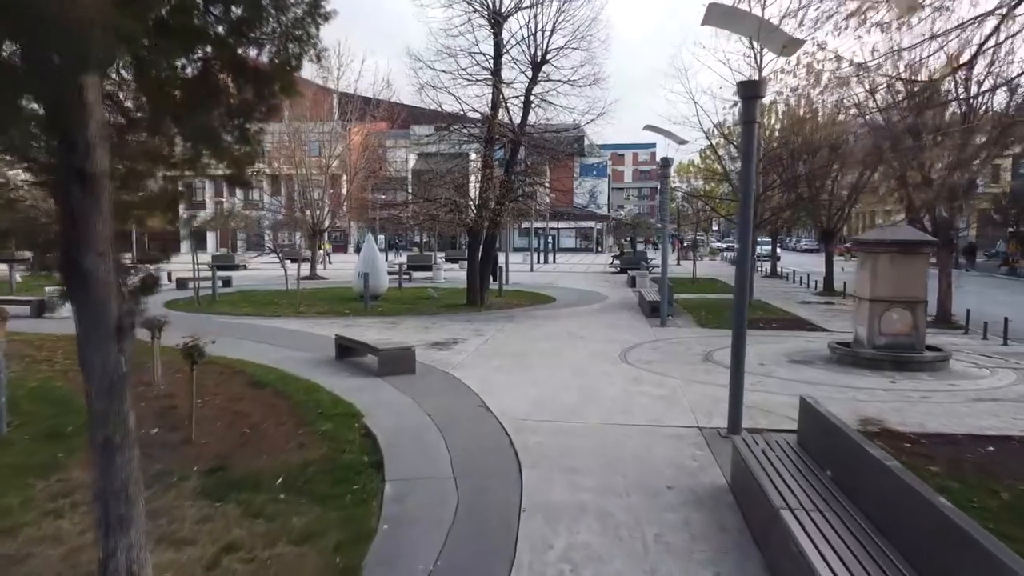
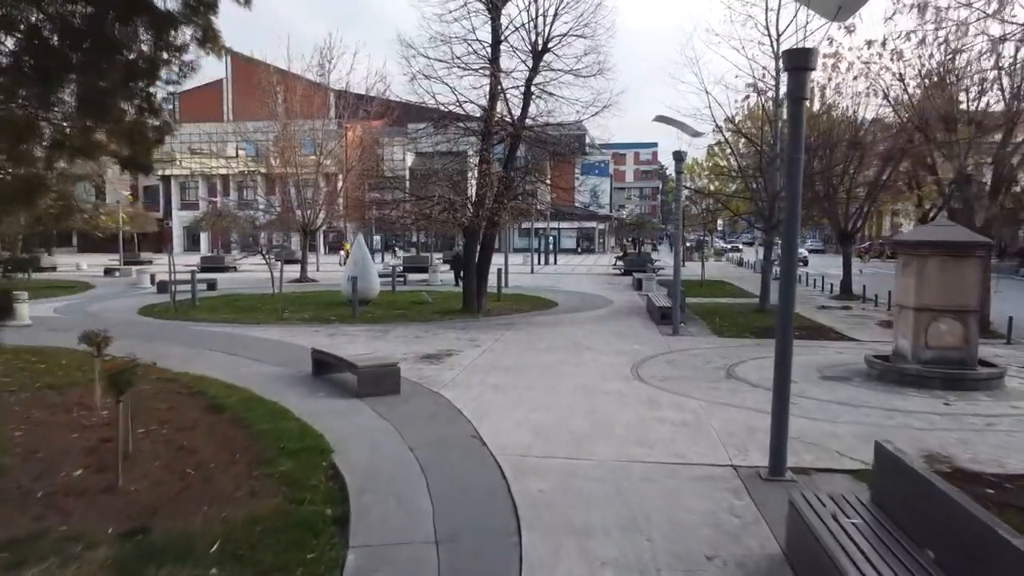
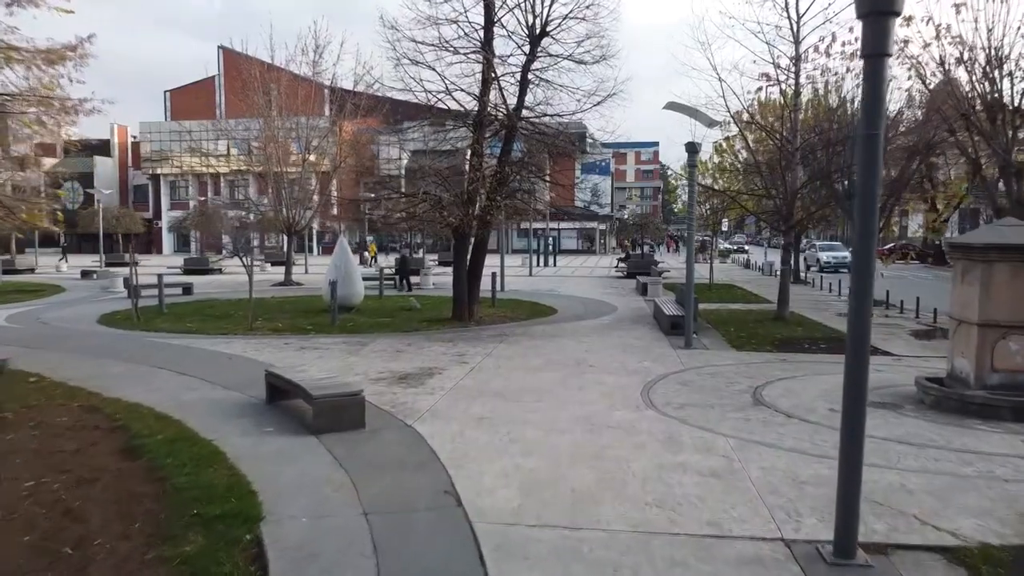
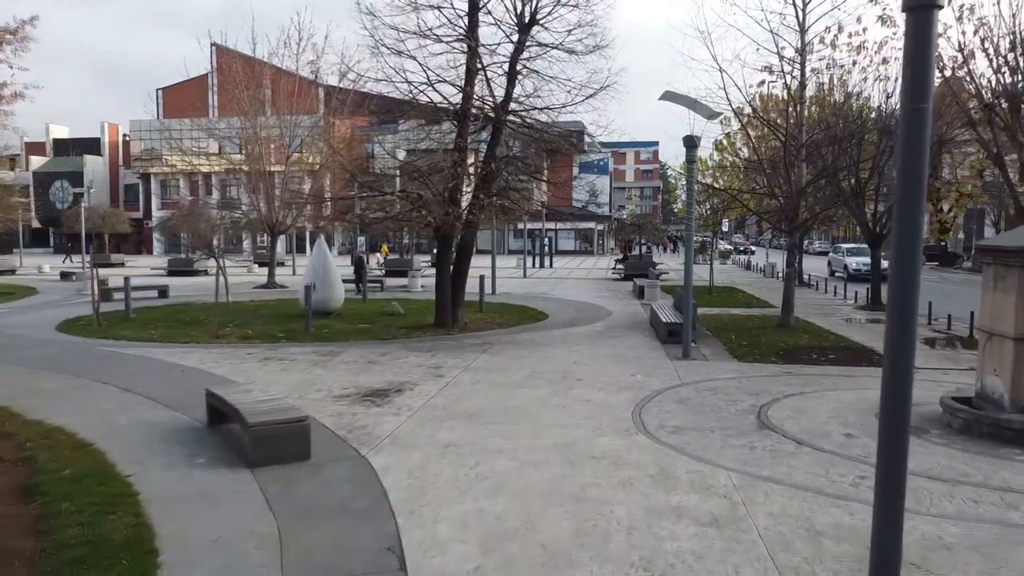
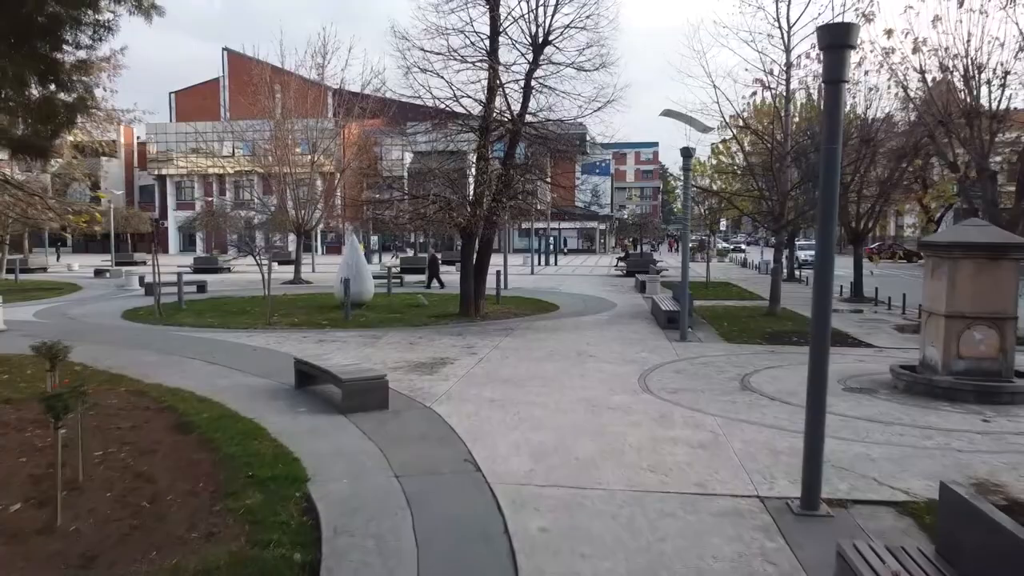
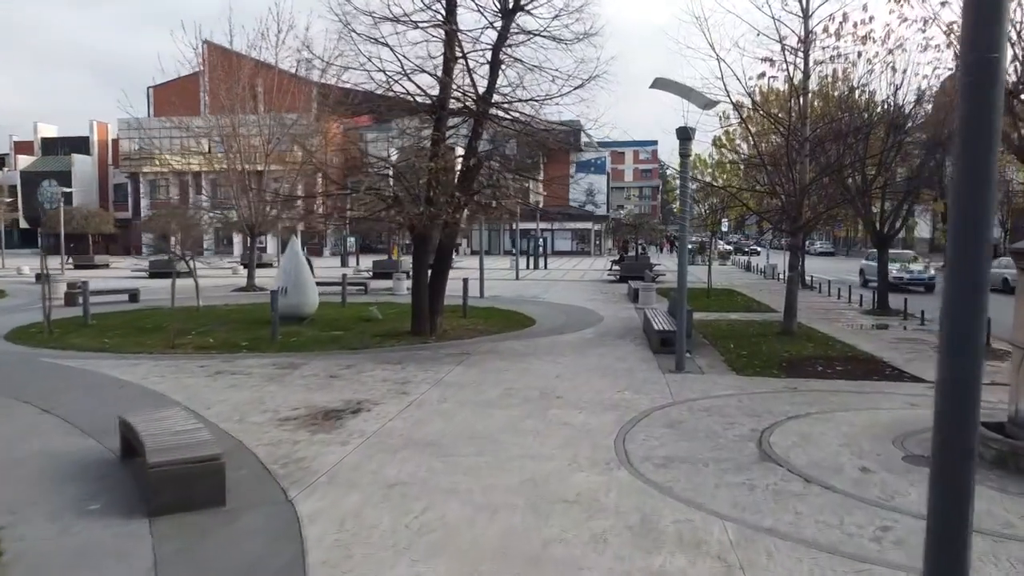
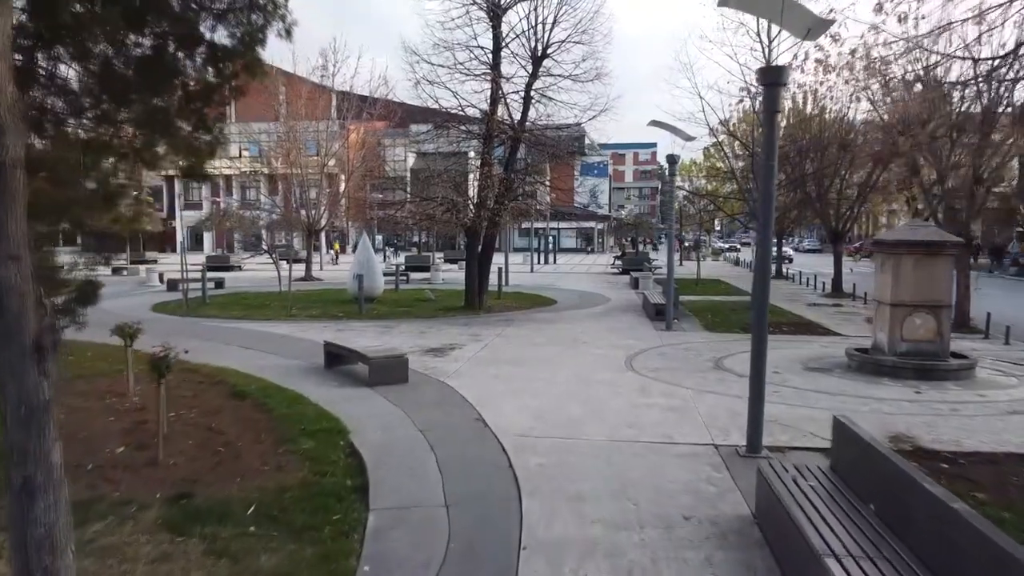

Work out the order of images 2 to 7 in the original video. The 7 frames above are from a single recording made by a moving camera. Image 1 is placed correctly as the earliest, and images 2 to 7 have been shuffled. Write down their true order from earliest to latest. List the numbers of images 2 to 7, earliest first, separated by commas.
7, 2, 5, 3, 4, 6
